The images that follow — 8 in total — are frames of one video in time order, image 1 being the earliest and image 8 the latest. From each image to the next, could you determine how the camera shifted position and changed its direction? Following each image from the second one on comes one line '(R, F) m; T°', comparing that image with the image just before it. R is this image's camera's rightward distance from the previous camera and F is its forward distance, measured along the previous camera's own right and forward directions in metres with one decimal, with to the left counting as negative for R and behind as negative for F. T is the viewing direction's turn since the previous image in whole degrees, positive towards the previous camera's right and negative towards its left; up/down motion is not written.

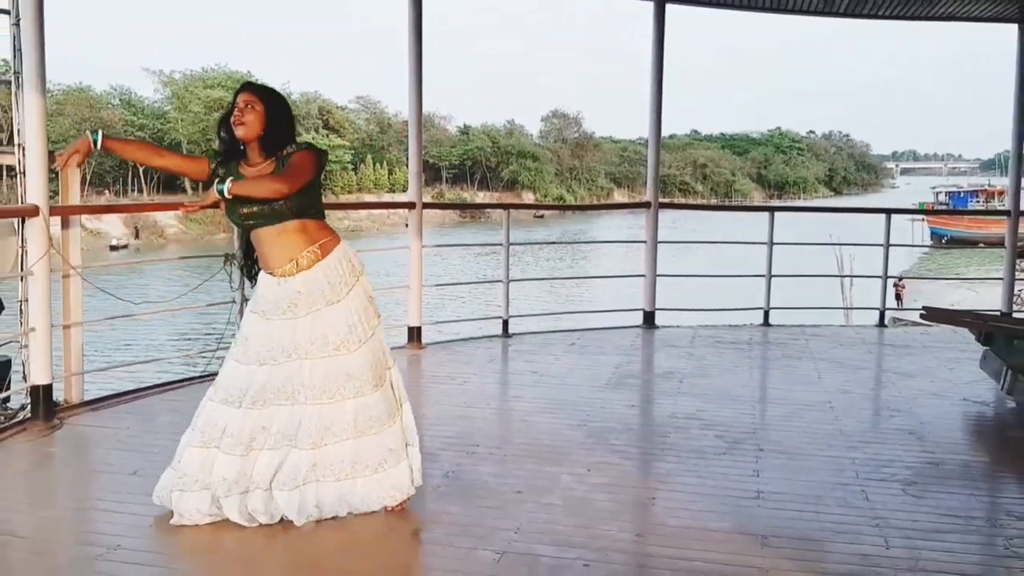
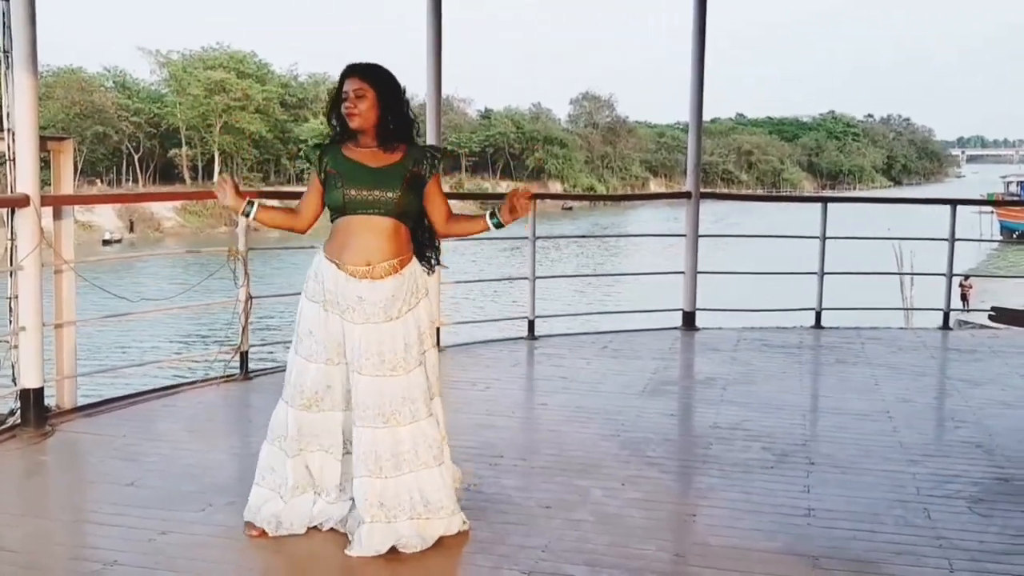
(0.0, +0.4) m; -1°
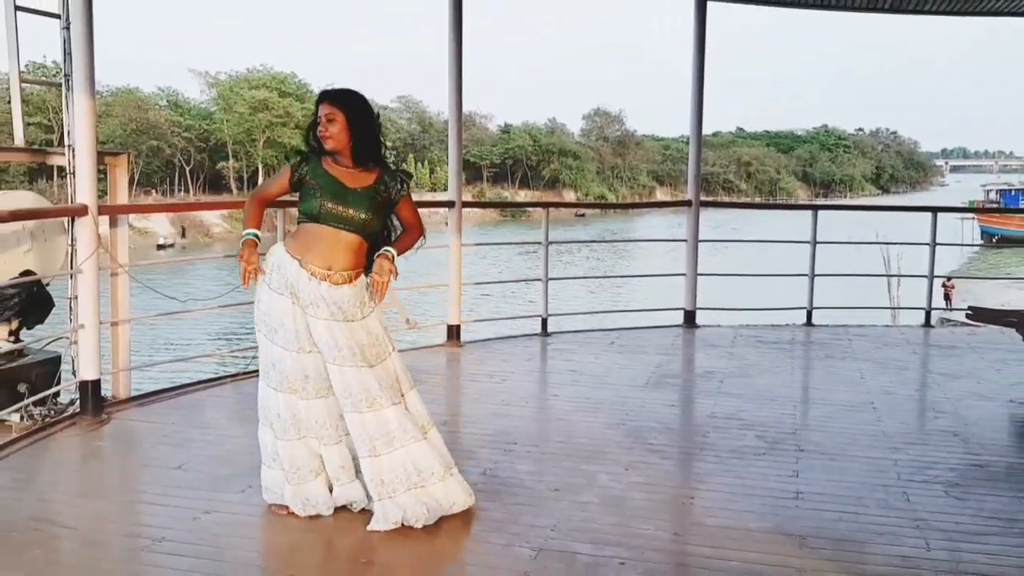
(0.0, -0.4) m; -1°
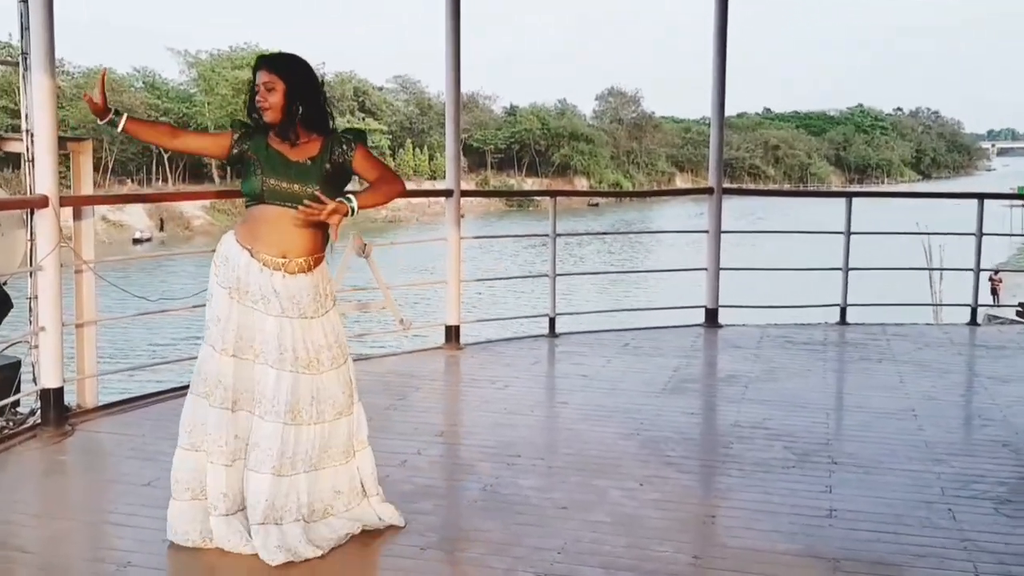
(+0.1, +0.4) m; -1°
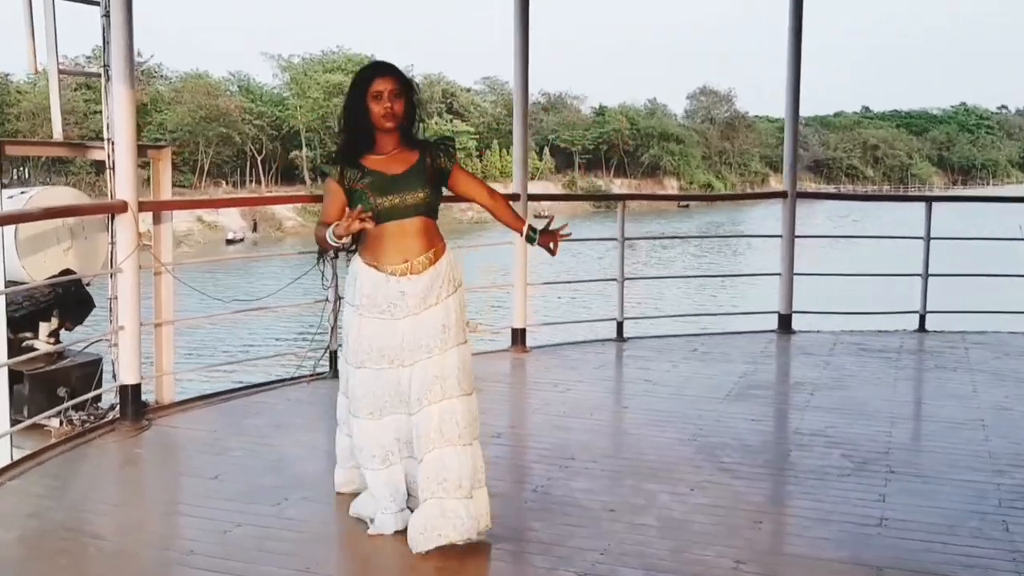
(+0.4, 0.0) m; -9°
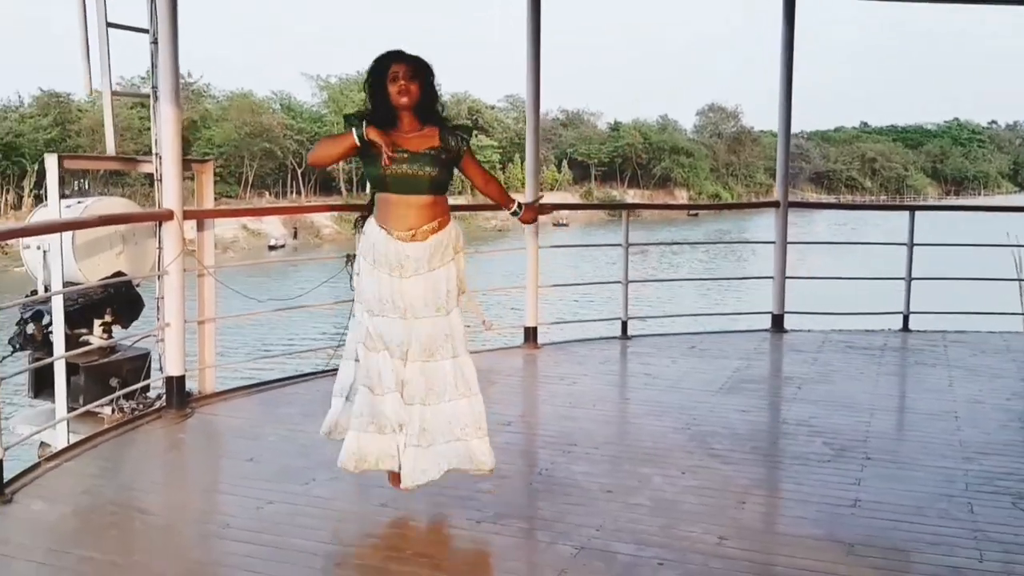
(+0.2, -0.3) m; -3°
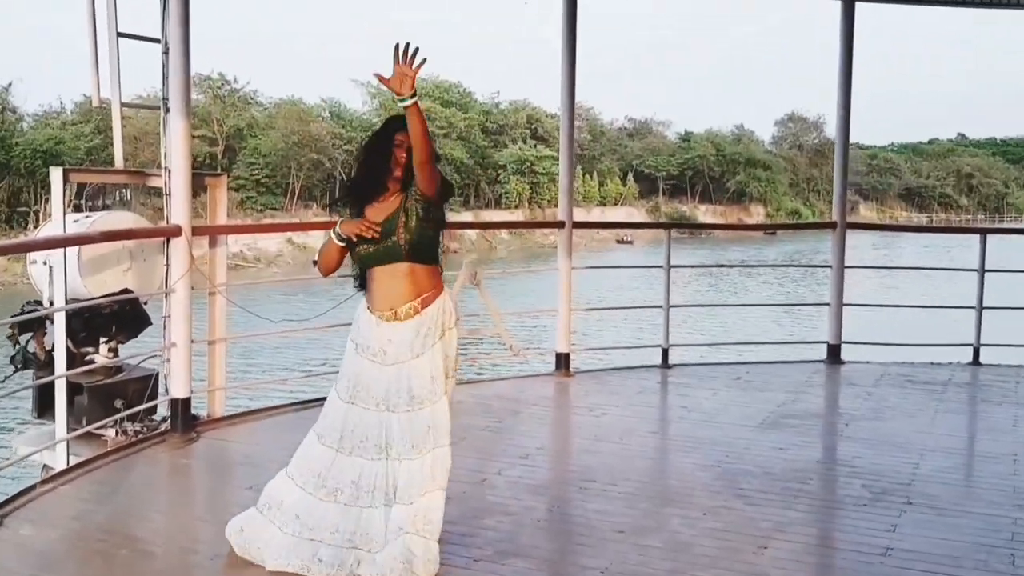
(+0.6, +0.3) m; -10°
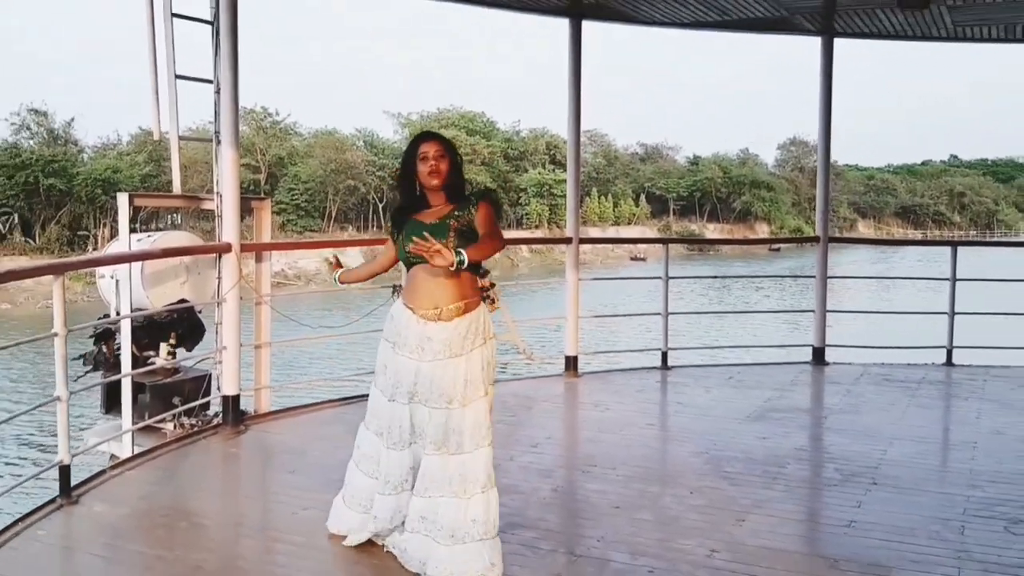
(+0.4, -0.4) m; -5°
